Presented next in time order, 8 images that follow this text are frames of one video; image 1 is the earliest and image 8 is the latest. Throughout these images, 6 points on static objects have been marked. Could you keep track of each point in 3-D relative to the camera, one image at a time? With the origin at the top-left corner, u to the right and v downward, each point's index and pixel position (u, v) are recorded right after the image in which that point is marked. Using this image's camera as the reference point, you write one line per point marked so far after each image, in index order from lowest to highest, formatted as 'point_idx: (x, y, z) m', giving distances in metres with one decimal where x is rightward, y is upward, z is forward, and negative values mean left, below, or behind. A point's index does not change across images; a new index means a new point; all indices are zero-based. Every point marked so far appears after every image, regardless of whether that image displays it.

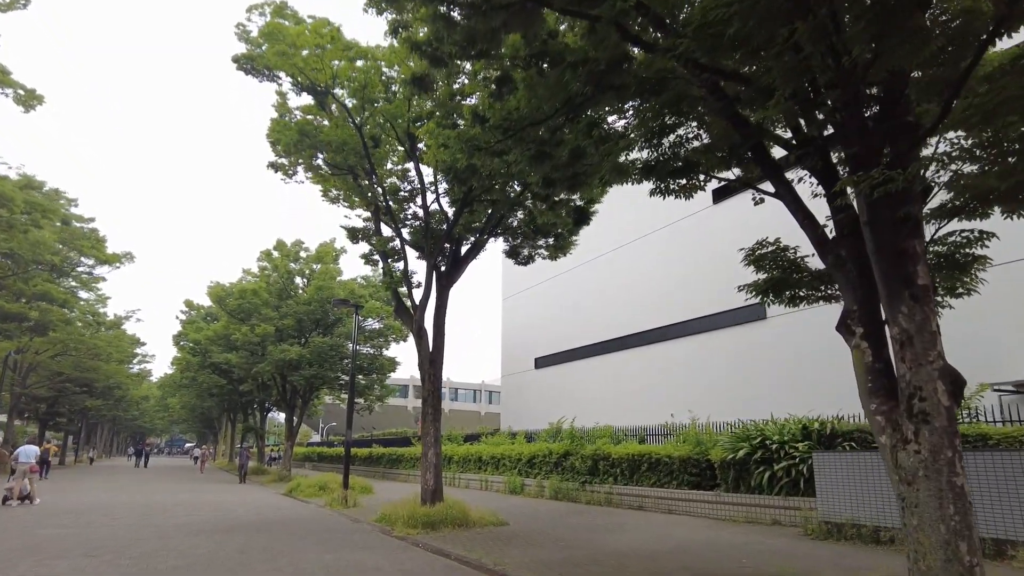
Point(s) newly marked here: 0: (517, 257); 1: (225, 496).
0: (+0.1, +0.8, +17.4) m
1: (-7.8, -5.7, +17.9) m
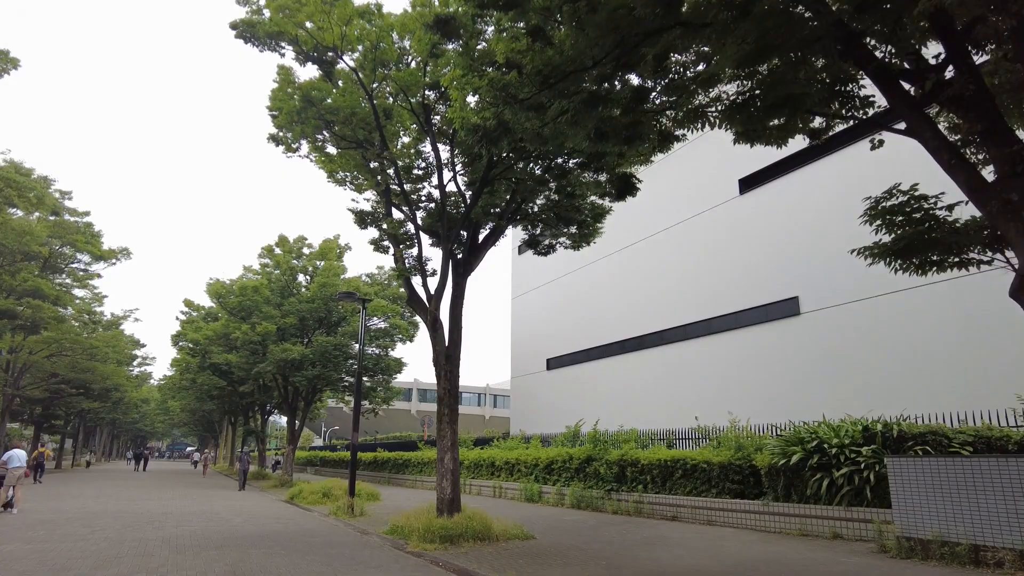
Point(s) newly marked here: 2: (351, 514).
0: (+0.6, +1.0, +16.1) m
1: (-7.3, -5.5, +16.7) m
2: (-3.7, -5.3, +15.4) m
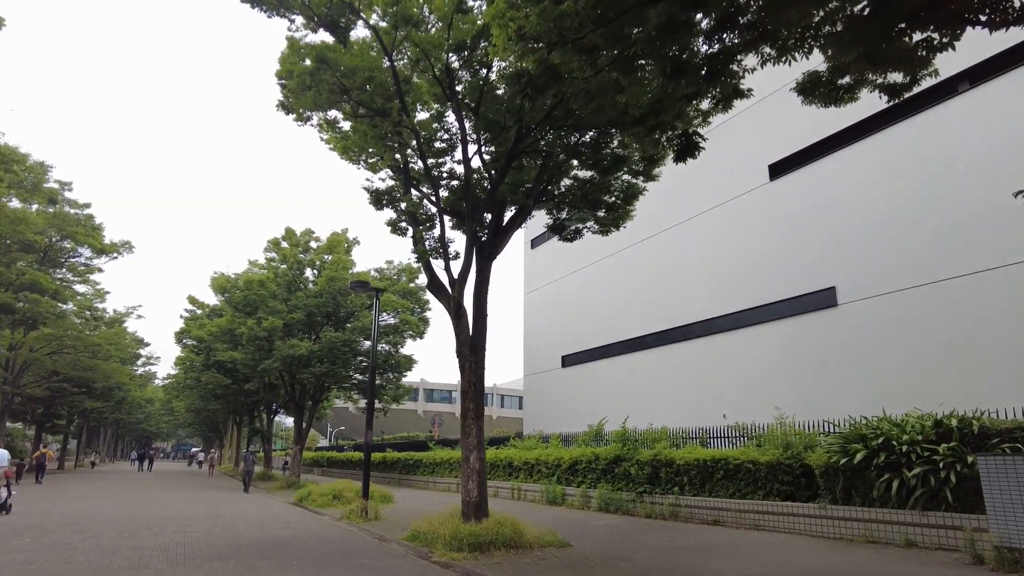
0: (+1.1, +1.3, +15.1) m
1: (-6.7, -5.2, +15.7) m
2: (-3.2, -5.0, +14.3) m
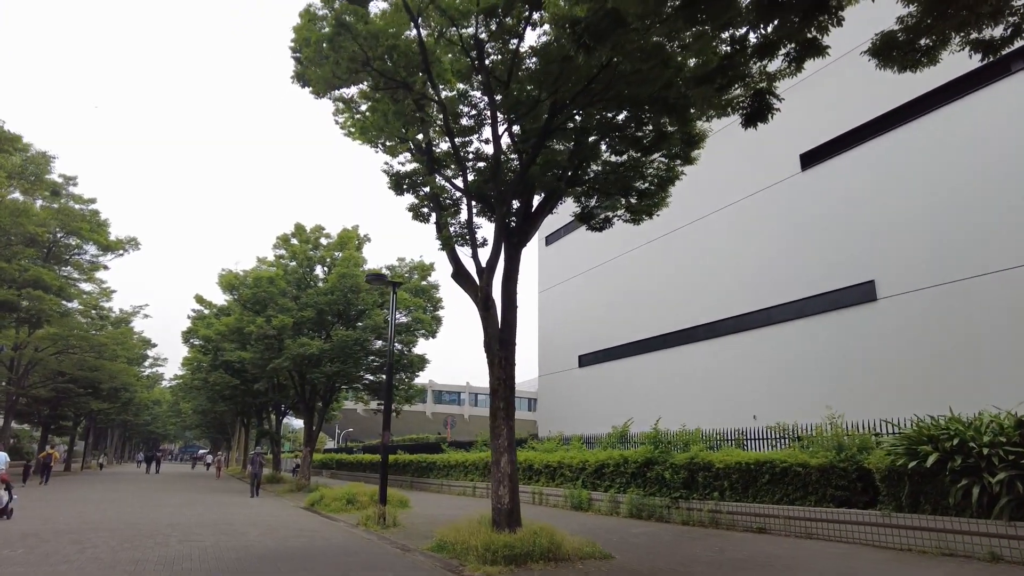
0: (+1.7, +1.4, +14.2) m
1: (-6.2, -5.1, +14.9) m
2: (-2.6, -4.8, +13.5) m
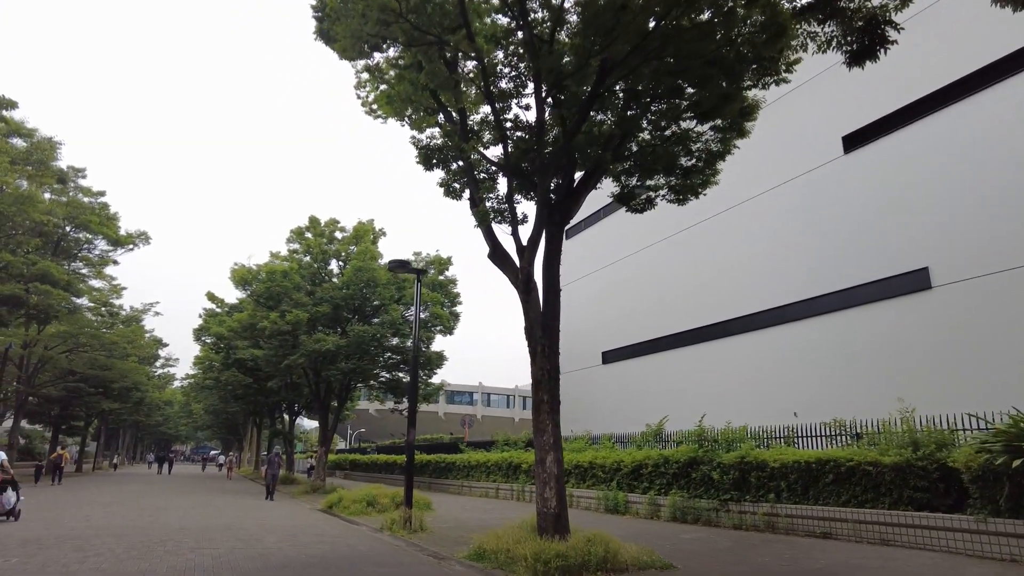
0: (+2.4, +1.7, +13.2) m
1: (-5.5, -4.8, +13.9) m
2: (-2.0, -4.6, +12.5) m
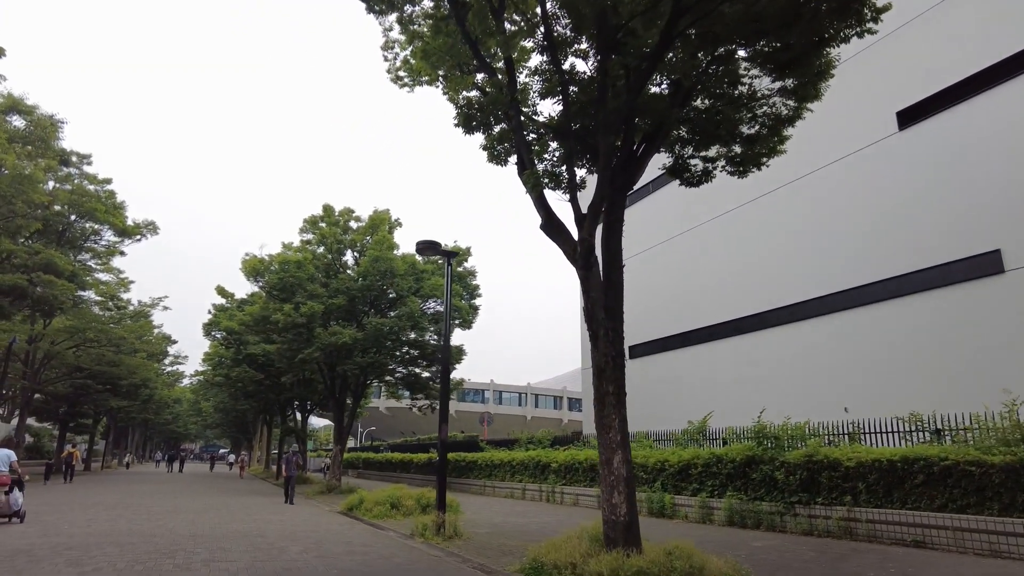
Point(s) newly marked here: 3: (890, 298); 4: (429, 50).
0: (+3.1, +2.0, +12.0) m
1: (-4.7, -4.5, +12.8) m
2: (-1.2, -4.3, +11.3) m
3: (+10.3, -0.3, +18.1) m
4: (-1.2, +3.4, +9.6) m
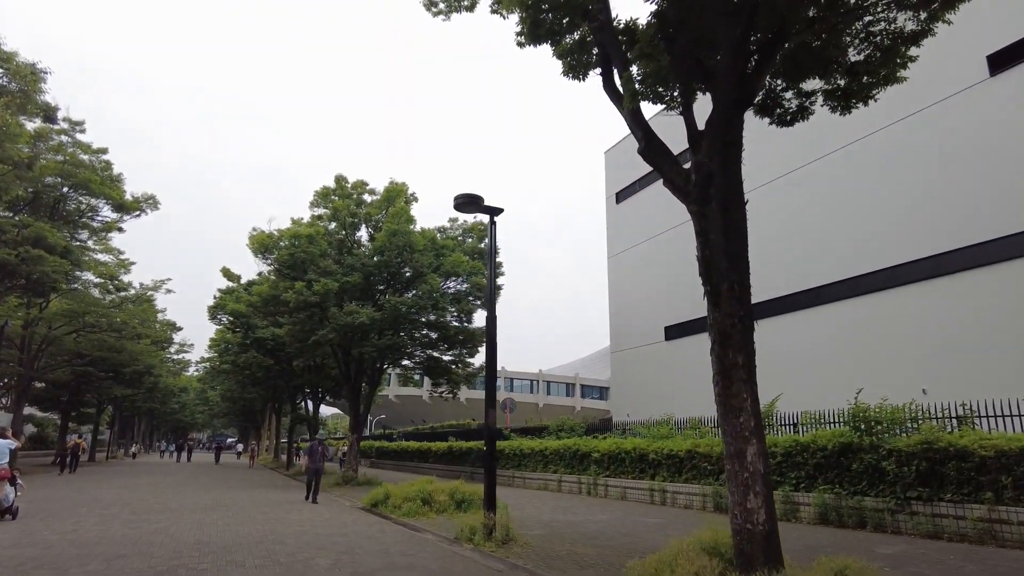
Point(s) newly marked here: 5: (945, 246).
0: (+4.0, +2.7, +10.0) m
1: (-3.7, -3.9, +11.0) m
2: (-0.3, -3.7, +9.5) m
3: (+11.3, +0.5, +16.1) m
4: (-0.4, +4.0, +7.7) m
5: (+11.0, +1.1, +16.7) m
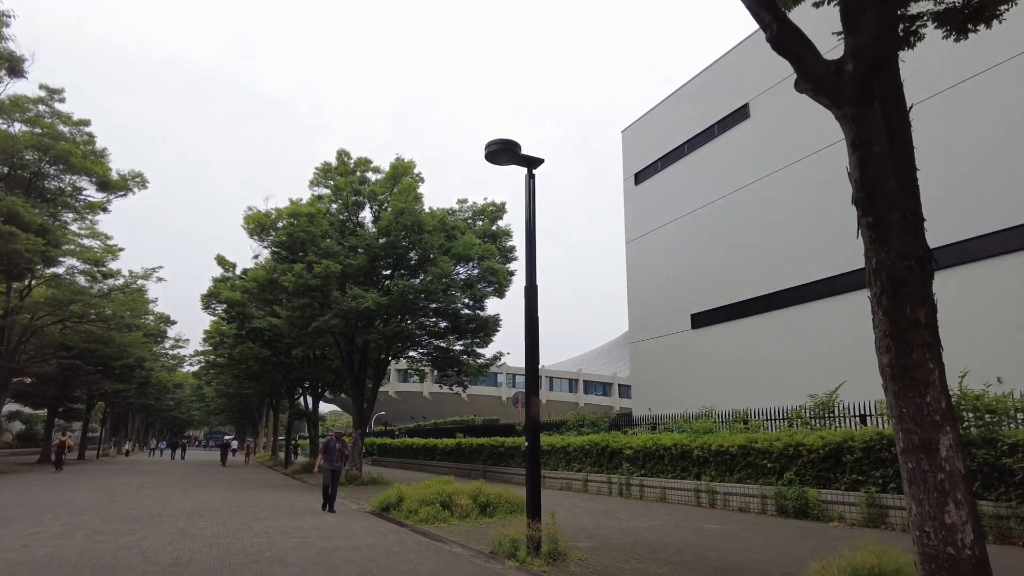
0: (+4.6, +3.2, +8.3) m
1: (-3.1, -3.4, +9.3) m
2: (+0.3, -3.2, +7.8) m
3: (+11.8, +1.0, +14.4) m
4: (+0.2, +4.5, +5.9) m
5: (+11.6, +1.6, +15.0) m
